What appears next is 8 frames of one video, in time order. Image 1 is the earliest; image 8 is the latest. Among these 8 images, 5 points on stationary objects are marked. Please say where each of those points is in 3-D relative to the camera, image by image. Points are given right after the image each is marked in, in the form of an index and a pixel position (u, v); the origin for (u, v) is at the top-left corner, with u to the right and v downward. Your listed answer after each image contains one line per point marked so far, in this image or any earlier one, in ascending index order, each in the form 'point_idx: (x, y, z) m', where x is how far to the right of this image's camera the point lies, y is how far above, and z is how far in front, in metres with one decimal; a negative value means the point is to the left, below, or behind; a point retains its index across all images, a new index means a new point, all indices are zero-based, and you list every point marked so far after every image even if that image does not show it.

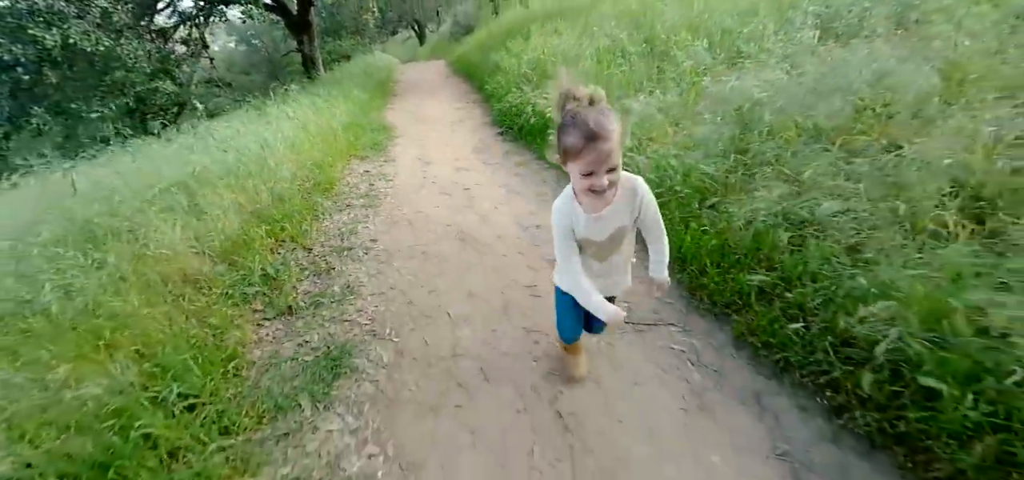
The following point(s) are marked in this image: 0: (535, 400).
0: (+0.1, -0.8, +2.2) m
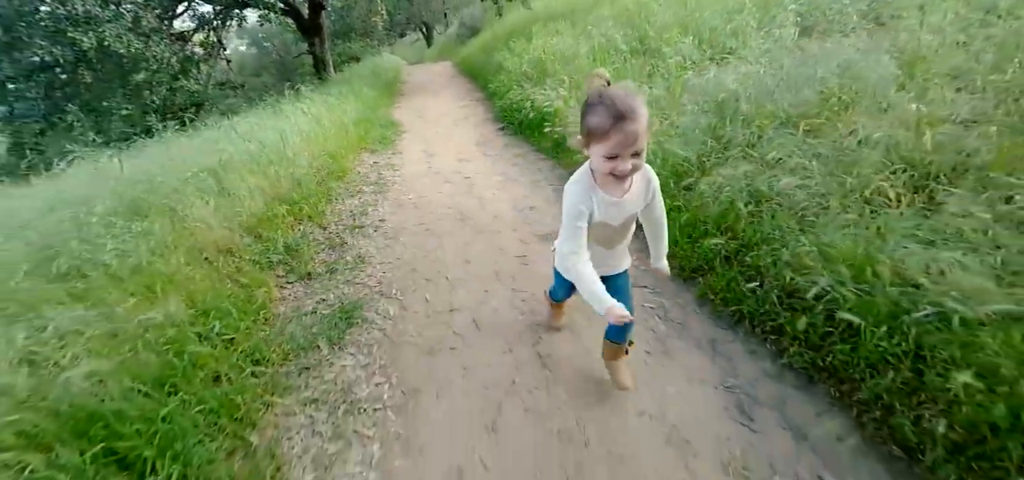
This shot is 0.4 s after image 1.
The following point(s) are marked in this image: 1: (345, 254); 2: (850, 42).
0: (0.0, -0.6, +2.5) m
1: (-1.4, -0.1, +3.4) m
2: (+3.2, +1.9, +4.0) m
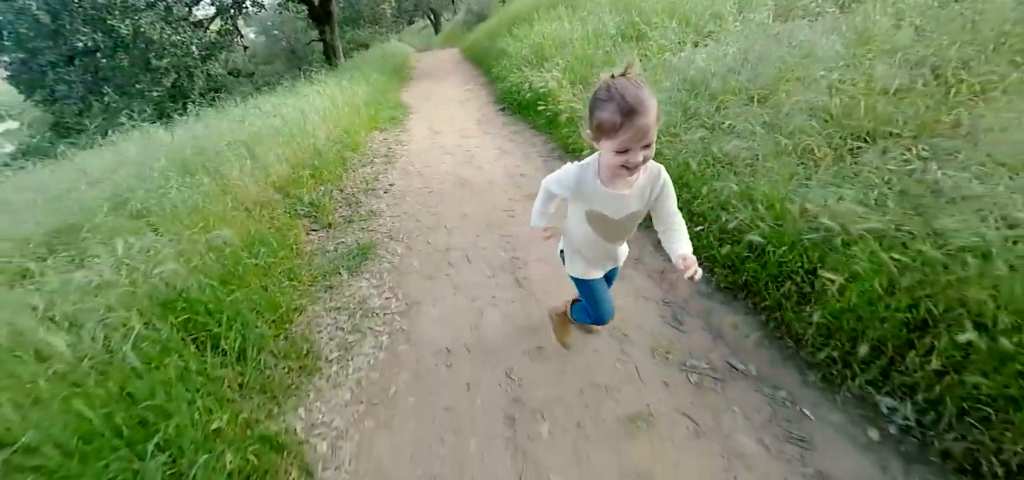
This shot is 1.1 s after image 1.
0: (-0.1, -0.2, +3.0) m
1: (-1.4, +0.3, +4.0) m
2: (+3.1, +2.2, +4.4) m
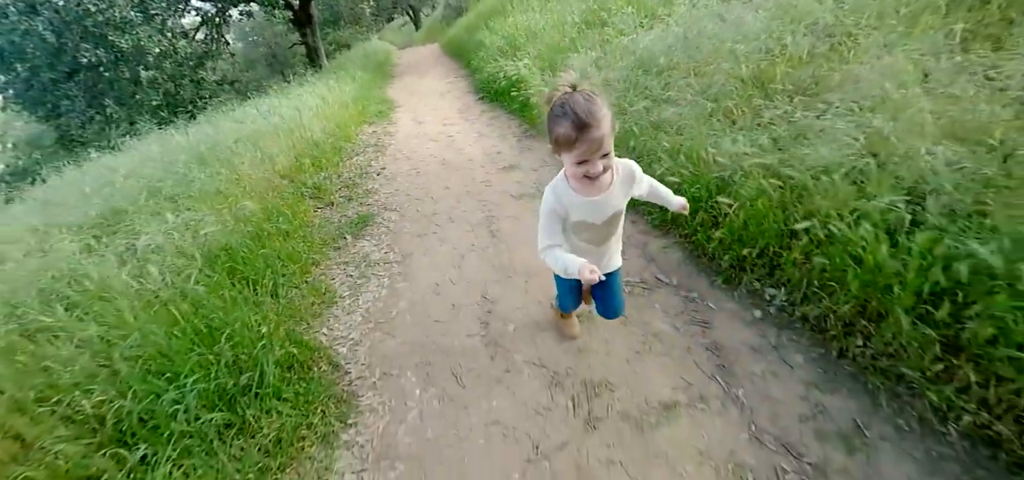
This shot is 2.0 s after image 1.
0: (-0.3, +0.1, +3.6) m
1: (-1.7, +0.5, +4.5) m
2: (+2.8, +2.8, +5.0) m
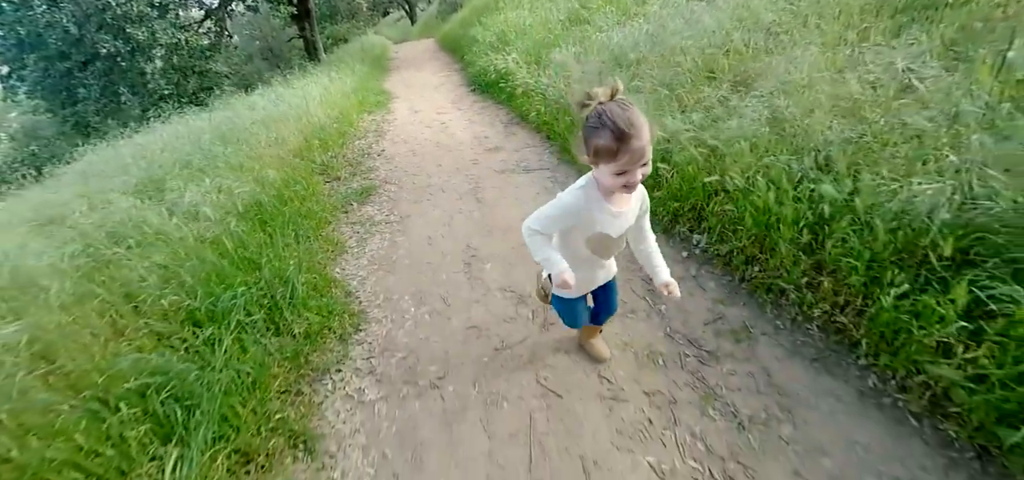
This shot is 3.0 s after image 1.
0: (-0.4, +0.4, +4.2) m
1: (-1.9, +0.9, +5.1) m
2: (+2.6, +3.1, +5.6) m
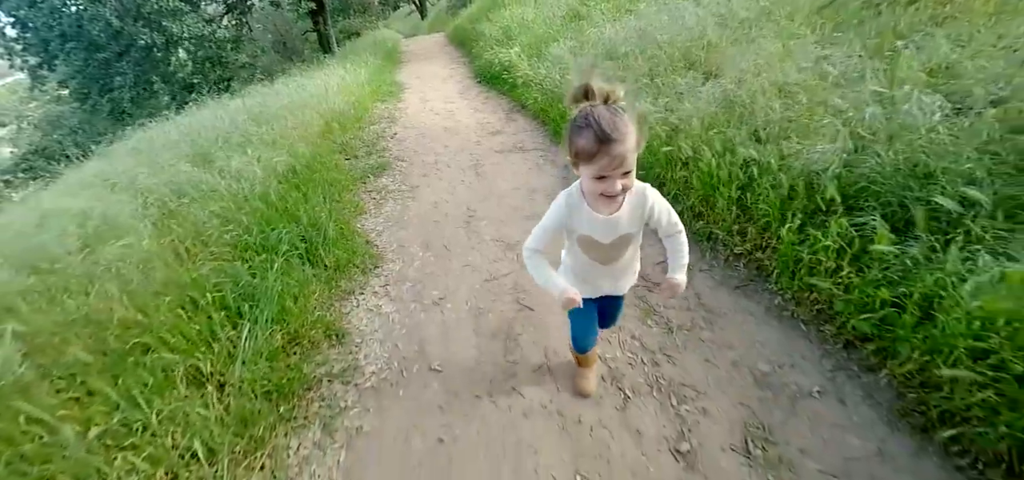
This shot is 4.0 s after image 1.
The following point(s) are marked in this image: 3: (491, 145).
0: (-0.5, +0.8, +4.8) m
1: (-1.9, +1.3, +5.7) m
2: (+2.6, +3.4, +6.1) m
3: (-0.3, +1.3, +5.6) m
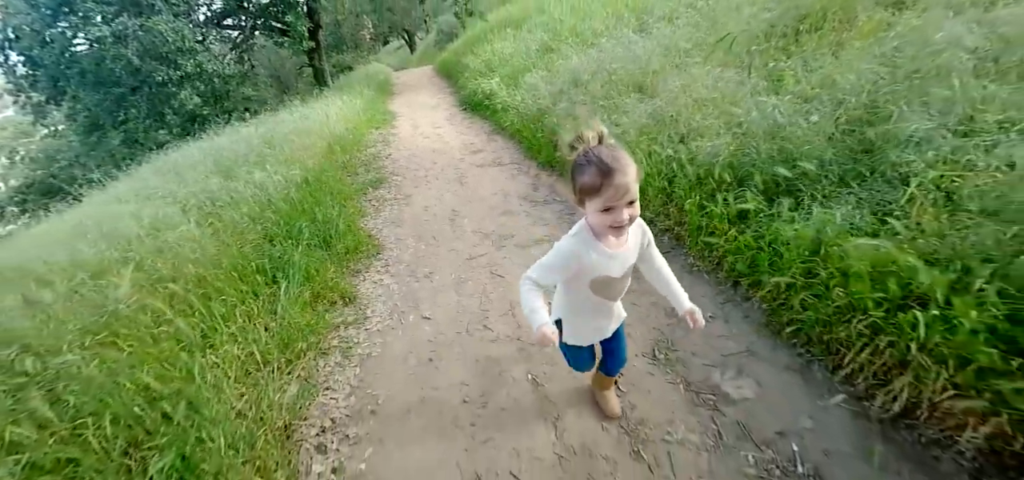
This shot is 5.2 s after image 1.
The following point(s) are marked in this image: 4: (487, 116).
0: (-0.8, +0.8, +5.7) m
1: (-2.2, +1.2, +6.6) m
2: (+2.2, +3.4, +7.2) m
3: (-0.6, +1.2, +6.4) m
4: (-0.5, +2.5, +8.4) m
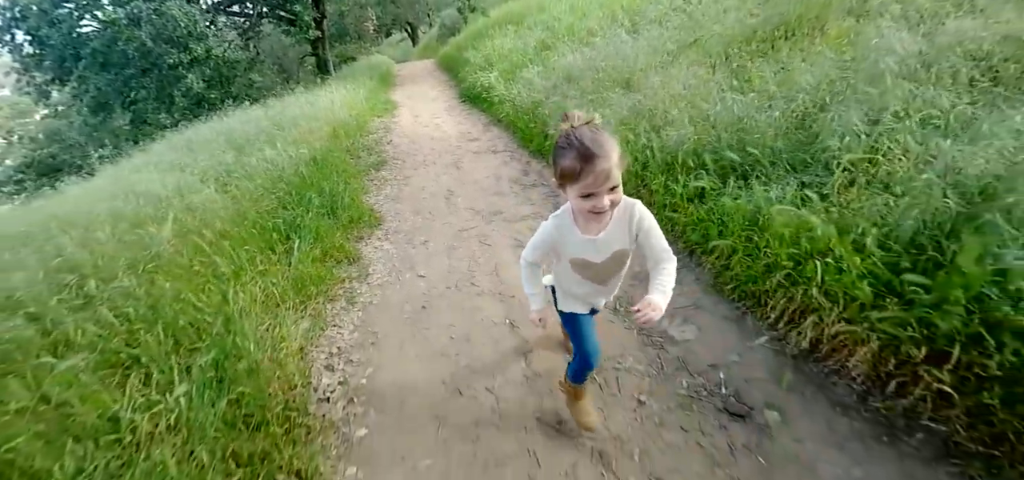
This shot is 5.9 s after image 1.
0: (-0.9, +1.1, +6.1) m
1: (-2.3, +1.5, +7.0) m
2: (+2.1, +3.7, +7.6) m
3: (-0.7, +1.5, +6.9) m
4: (-0.6, +2.8, +8.9) m
